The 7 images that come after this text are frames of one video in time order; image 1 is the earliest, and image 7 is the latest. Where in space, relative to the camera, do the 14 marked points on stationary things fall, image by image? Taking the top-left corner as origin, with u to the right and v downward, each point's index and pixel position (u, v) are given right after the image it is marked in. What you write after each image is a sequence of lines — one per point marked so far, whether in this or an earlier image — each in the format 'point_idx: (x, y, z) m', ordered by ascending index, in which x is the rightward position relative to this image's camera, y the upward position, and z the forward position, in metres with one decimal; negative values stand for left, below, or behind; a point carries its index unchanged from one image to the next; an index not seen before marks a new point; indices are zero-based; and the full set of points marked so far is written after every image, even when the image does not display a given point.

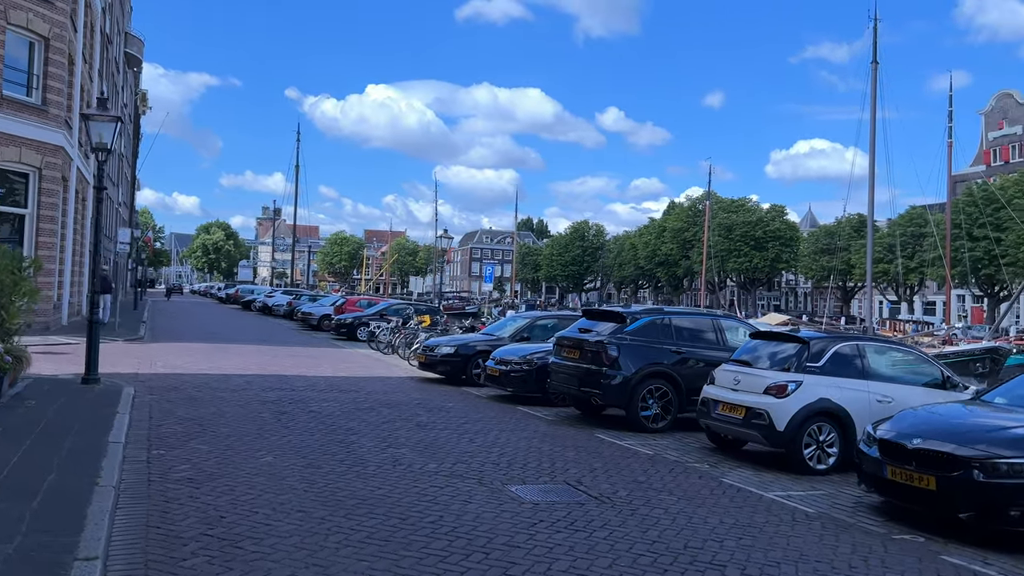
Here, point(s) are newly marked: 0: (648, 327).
0: (+1.8, -0.5, +10.7) m
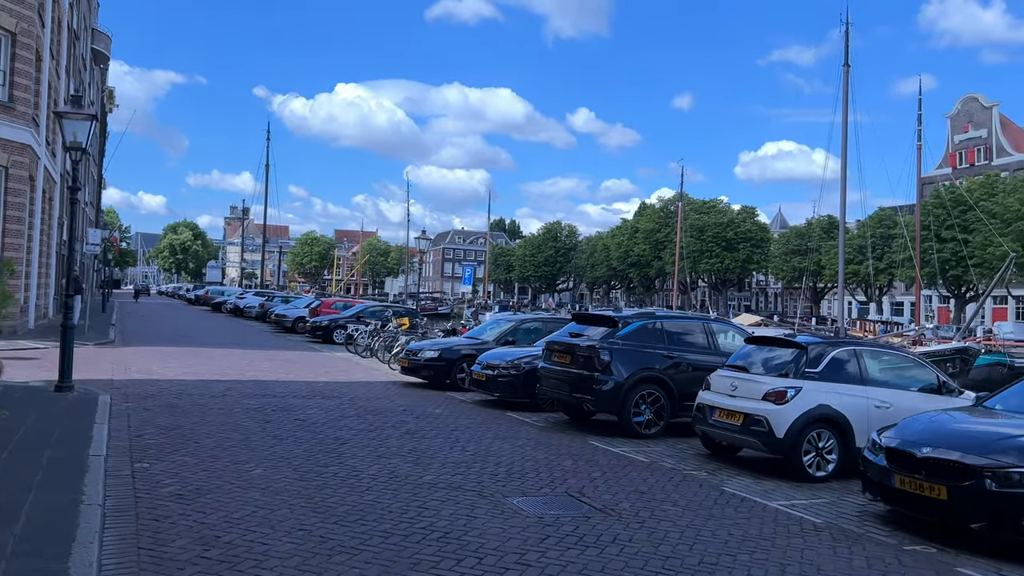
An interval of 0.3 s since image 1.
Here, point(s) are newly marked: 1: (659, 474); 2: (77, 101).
0: (+1.7, -0.6, +10.6) m
1: (+1.4, -1.8, +8.0) m
2: (-6.0, +2.6, +11.3) m
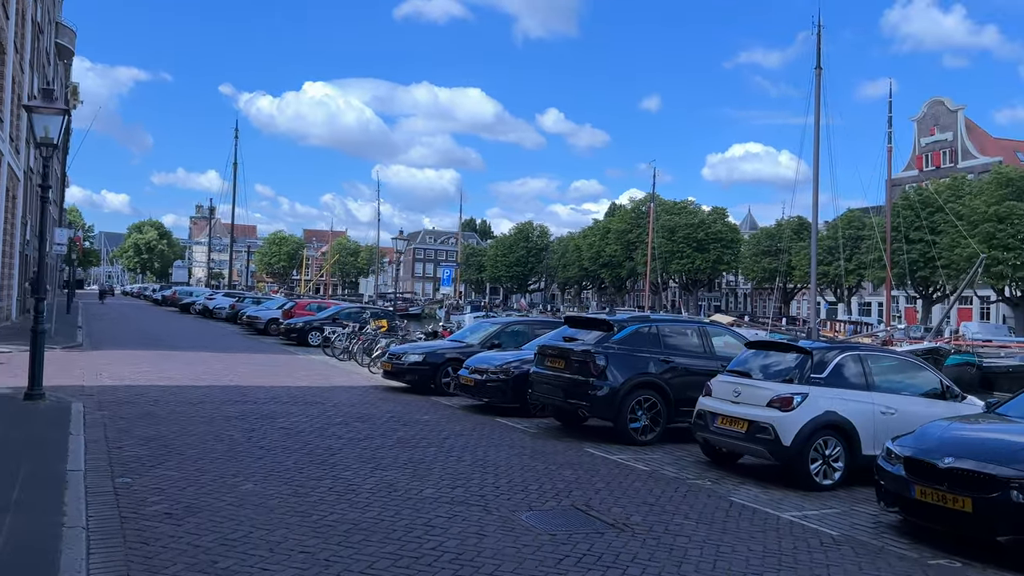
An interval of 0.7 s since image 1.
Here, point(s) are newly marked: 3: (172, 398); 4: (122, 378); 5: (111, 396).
0: (+1.6, -0.6, +10.4) m
1: (+1.4, -1.9, +7.8) m
2: (-6.1, +2.5, +10.8) m
3: (-4.9, -1.6, +11.9) m
4: (-6.6, -1.5, +13.9) m
5: (-5.6, -1.5, +11.7) m
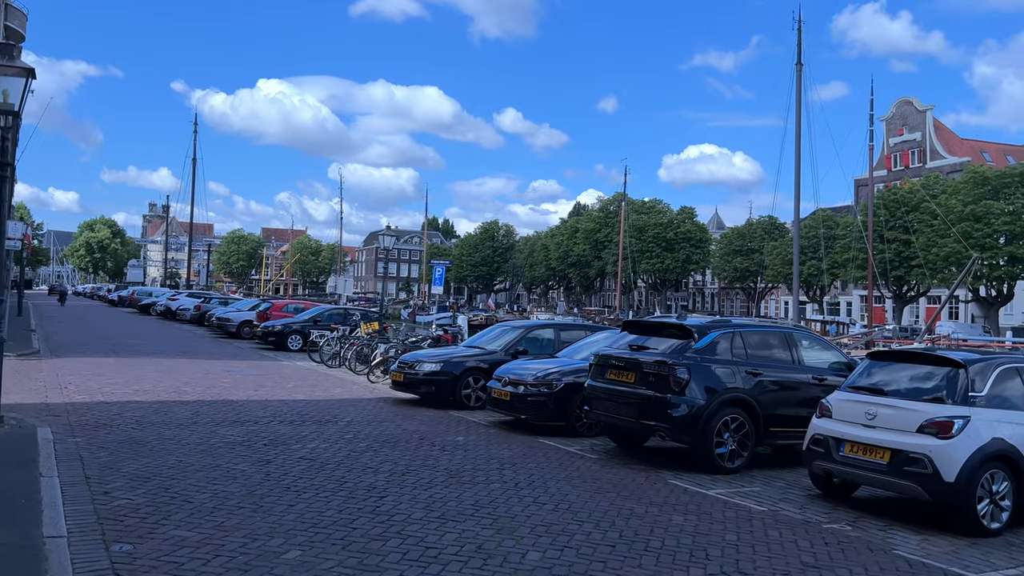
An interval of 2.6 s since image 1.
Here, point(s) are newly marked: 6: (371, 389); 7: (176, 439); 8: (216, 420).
0: (+2.2, -0.6, +8.8) m
1: (+2.2, -1.8, +6.2) m
2: (-5.5, +2.5, +8.9) m
3: (-4.3, -1.6, +10.0) m
4: (-6.1, -1.5, +12.0) m
5: (-5.1, -1.5, +9.8) m
6: (-2.5, -1.8, +14.9) m
7: (-3.6, -1.6, +8.7) m
8: (-3.6, -1.6, +10.1) m
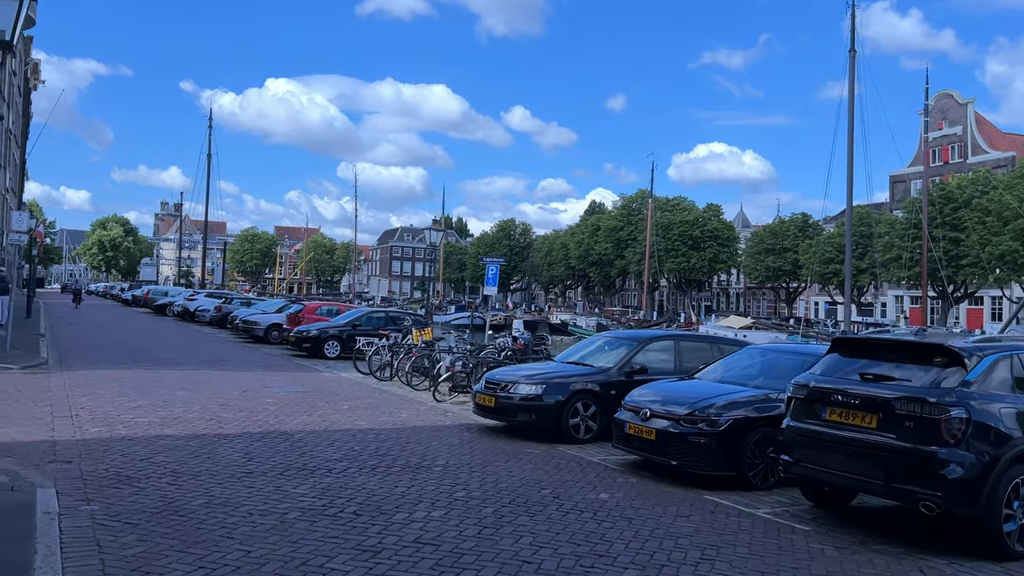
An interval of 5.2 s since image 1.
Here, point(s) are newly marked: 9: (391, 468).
0: (+3.6, -0.6, +6.3) m
1: (+3.6, -1.9, +3.7) m
2: (-4.0, +2.5, +6.4) m
3: (-2.9, -1.6, +7.6) m
4: (-4.6, -1.6, +9.6) m
5: (-3.6, -1.6, +7.3) m
6: (-1.0, -1.8, +12.4) m
7: (-2.1, -1.6, +6.2) m
8: (-2.2, -1.6, +7.7) m
9: (-1.2, -1.7, +7.9) m
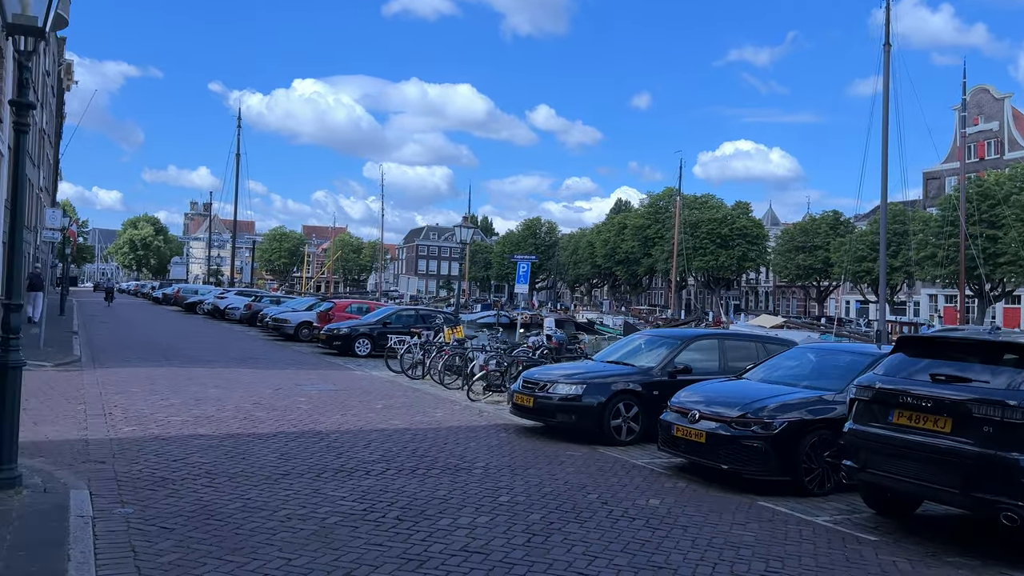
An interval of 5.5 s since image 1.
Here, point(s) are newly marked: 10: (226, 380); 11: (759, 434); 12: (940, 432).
0: (+4.0, -0.6, +5.9) m
1: (+3.9, -1.9, +3.3) m
2: (-3.7, +2.5, +6.3) m
3: (-2.5, -1.6, +7.4) m
4: (-4.2, -1.5, +9.4) m
5: (-3.2, -1.5, +7.1) m
6: (-0.5, -1.8, +12.1) m
7: (-1.8, -1.6, +6.0) m
8: (-1.8, -1.6, +7.4) m
9: (-0.8, -1.7, +7.6) m
10: (-5.0, -1.6, +14.4) m
11: (+2.2, -1.3, +7.5) m
12: (+3.0, -1.0, +5.9) m
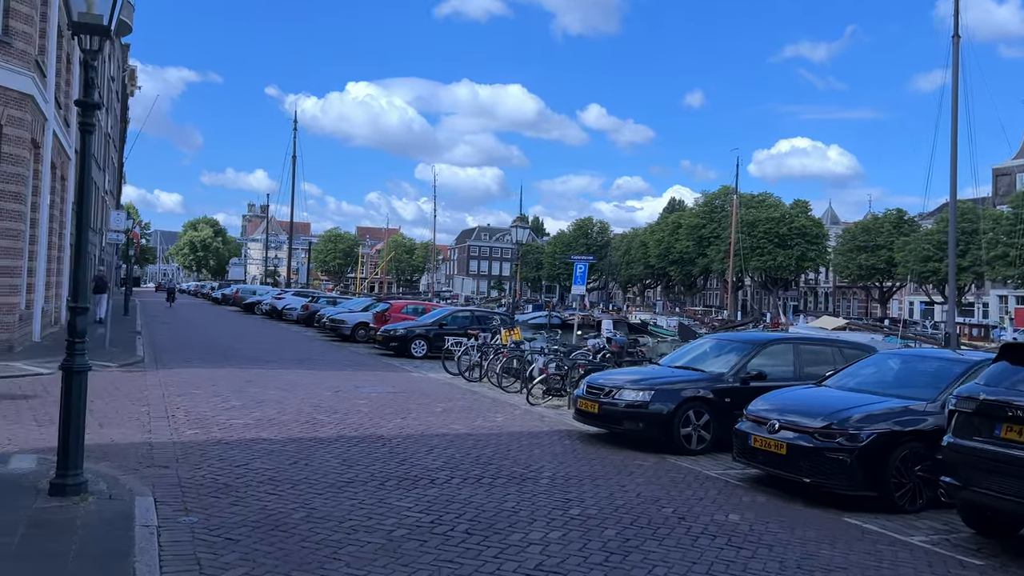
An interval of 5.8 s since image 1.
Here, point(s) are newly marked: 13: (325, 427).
0: (+4.5, -0.6, +5.3) m
1: (+4.2, -1.9, +2.7) m
2: (-3.1, +2.5, +6.2) m
3: (-1.9, -1.6, +7.2) m
4: (-3.5, -1.5, +9.3) m
5: (-2.6, -1.6, +7.0) m
6: (+0.4, -1.8, +11.8) m
7: (-1.3, -1.6, +5.8) m
8: (-1.2, -1.6, +7.2) m
9: (-0.2, -1.7, +7.4) m
10: (-3.9, -1.6, +14.4) m
11: (+2.8, -1.3, +7.0) m
12: (+3.5, -1.1, +5.4) m
13: (-2.2, -1.6, +9.5) m
